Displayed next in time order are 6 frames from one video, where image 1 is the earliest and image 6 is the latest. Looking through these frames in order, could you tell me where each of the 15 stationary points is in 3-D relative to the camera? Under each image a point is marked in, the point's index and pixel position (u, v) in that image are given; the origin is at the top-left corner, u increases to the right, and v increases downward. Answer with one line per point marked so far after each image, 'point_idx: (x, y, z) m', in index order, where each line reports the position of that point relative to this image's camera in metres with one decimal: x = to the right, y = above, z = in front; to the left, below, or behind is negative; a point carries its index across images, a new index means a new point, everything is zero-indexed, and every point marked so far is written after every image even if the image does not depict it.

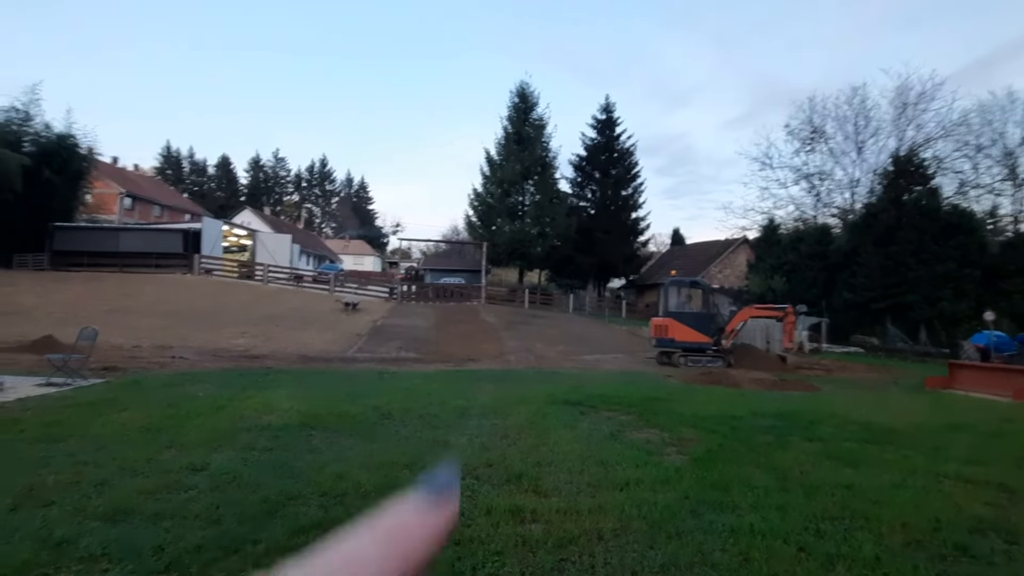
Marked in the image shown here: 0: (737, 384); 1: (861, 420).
0: (+7.2, -3.1, +16.7) m
1: (+7.8, -3.0, +11.6) m
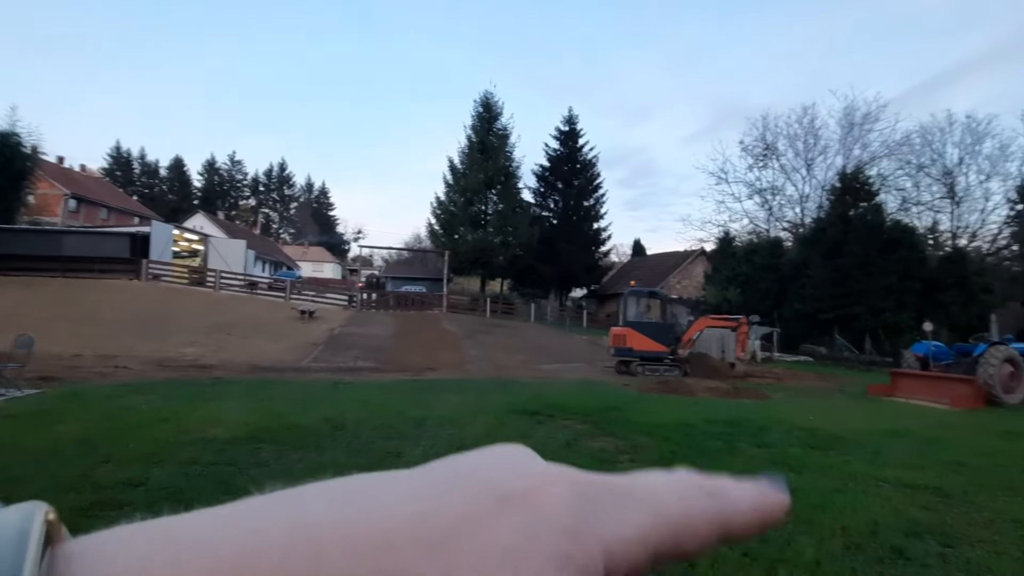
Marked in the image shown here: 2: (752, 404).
0: (+5.9, -3.5, +17.1) m
1: (+6.8, -3.2, +12.0) m
2: (+7.0, -3.4, +15.1) m
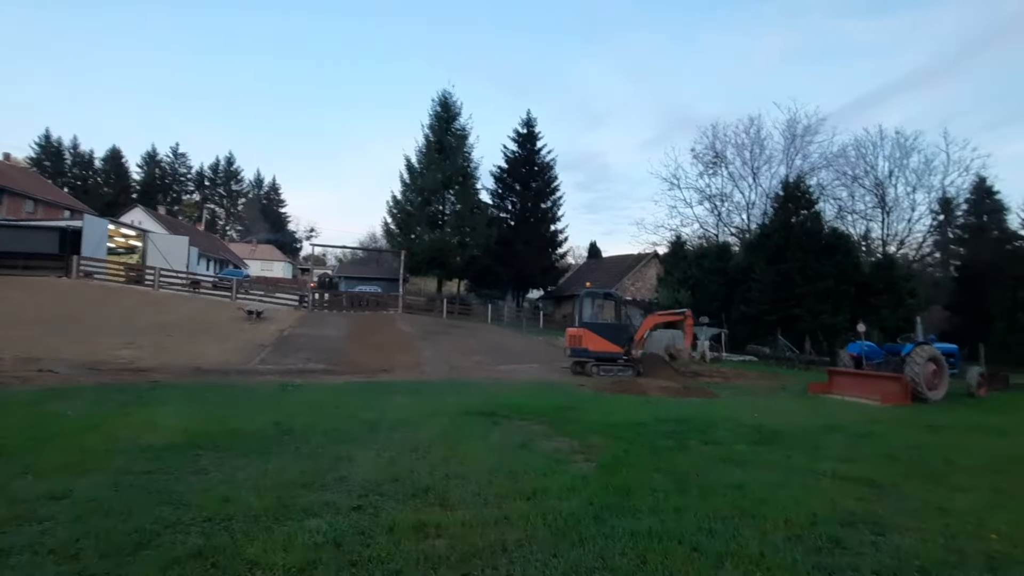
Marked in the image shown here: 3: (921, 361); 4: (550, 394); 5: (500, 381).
0: (+4.4, -3.5, +17.4) m
1: (+5.8, -3.3, +12.4) m
2: (+5.7, -3.5, +15.6) m
3: (+13.8, -2.5, +17.3) m
4: (+1.2, -3.3, +16.1) m
5: (-0.5, -3.5, +19.4) m
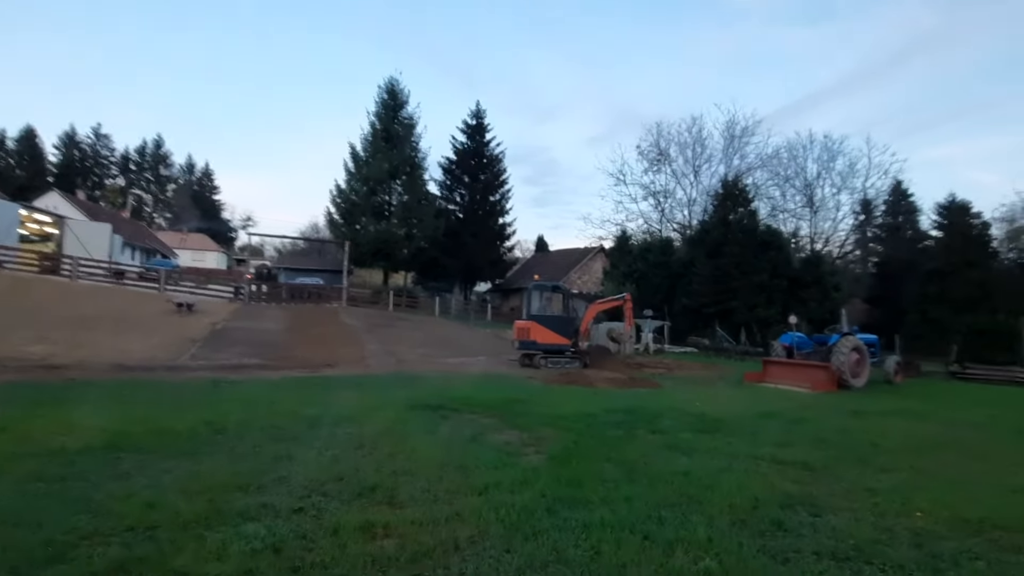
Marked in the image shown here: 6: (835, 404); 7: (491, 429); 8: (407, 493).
0: (+2.7, -3.3, +17.7) m
1: (+4.6, -3.1, +12.8) m
2: (+4.1, -3.3, +15.9) m
3: (+12.0, -2.2, +18.5) m
4: (-0.4, -3.1, +16.1) m
5: (-2.4, -3.2, +19.1) m
6: (+9.5, -3.4, +15.2) m
7: (-0.4, -2.9, +10.5) m
8: (-1.3, -2.6, +6.4) m
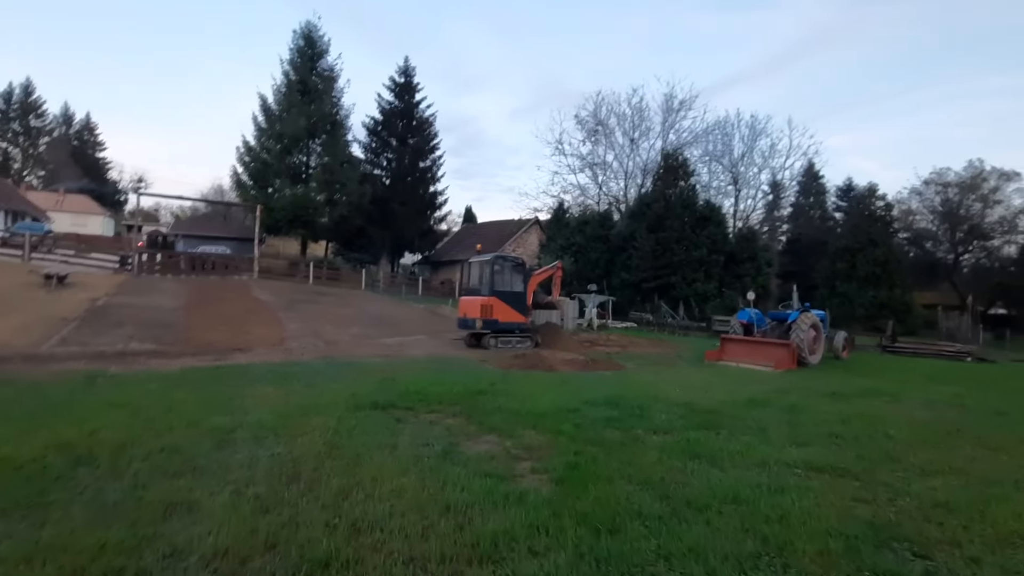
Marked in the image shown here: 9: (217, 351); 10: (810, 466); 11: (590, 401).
0: (+1.2, -2.4, +16.0) m
1: (+3.8, -2.5, +11.5) m
2: (+2.9, -2.5, +14.5) m
3: (+10.3, -1.4, +18.2) m
4: (-1.6, -2.3, +13.9) m
5: (-4.0, -2.3, +16.6) m
6: (+8.3, -2.7, +14.6) m
7: (-0.8, -2.4, +8.4) m
8: (-1.1, -2.3, +4.2) m
9: (-10.4, -2.2, +18.2) m
10: (+4.3, -2.6, +7.4) m
11: (+1.7, -2.4, +11.1) m
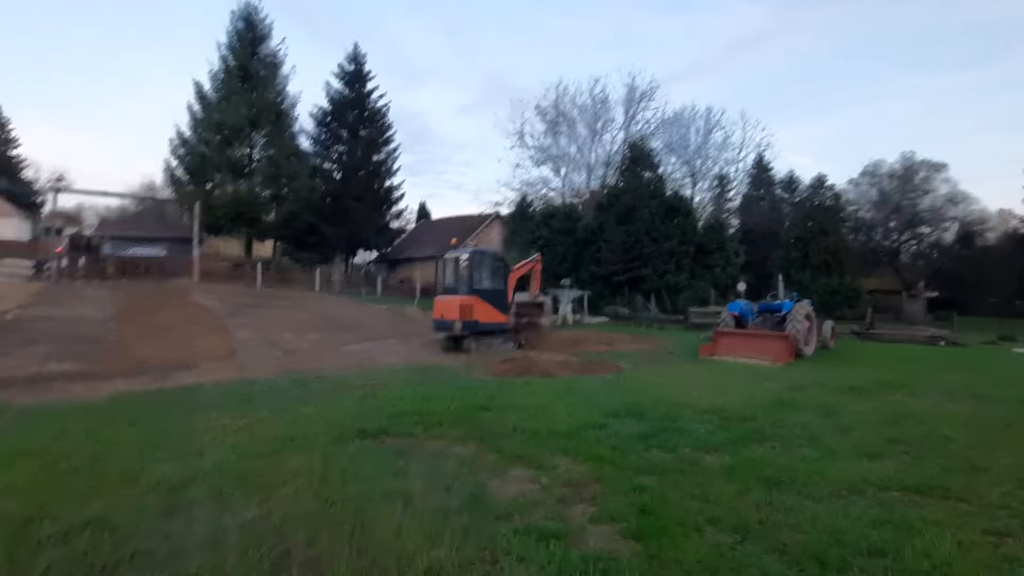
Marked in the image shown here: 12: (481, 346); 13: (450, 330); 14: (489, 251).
0: (+0.9, -2.3, +14.5) m
1: (+3.9, -2.4, +10.3) m
2: (+2.7, -2.4, +13.2) m
3: (+9.8, -1.0, +17.5) m
4: (-1.7, -2.3, +12.2) m
5: (-4.3, -2.3, +14.7) m
6: (+8.2, -2.4, +13.8) m
7: (-0.4, -2.4, +6.8) m
8: (-0.2, -2.3, +2.6) m
9: (-10.8, -2.4, +15.7) m
10: (+4.8, -2.4, +6.3) m
11: (+1.9, -2.3, +9.7) m
12: (-1.2, -2.1, +19.0) m
13: (-2.2, -1.5, +18.3) m
14: (-1.7, +1.4, +18.8) m
